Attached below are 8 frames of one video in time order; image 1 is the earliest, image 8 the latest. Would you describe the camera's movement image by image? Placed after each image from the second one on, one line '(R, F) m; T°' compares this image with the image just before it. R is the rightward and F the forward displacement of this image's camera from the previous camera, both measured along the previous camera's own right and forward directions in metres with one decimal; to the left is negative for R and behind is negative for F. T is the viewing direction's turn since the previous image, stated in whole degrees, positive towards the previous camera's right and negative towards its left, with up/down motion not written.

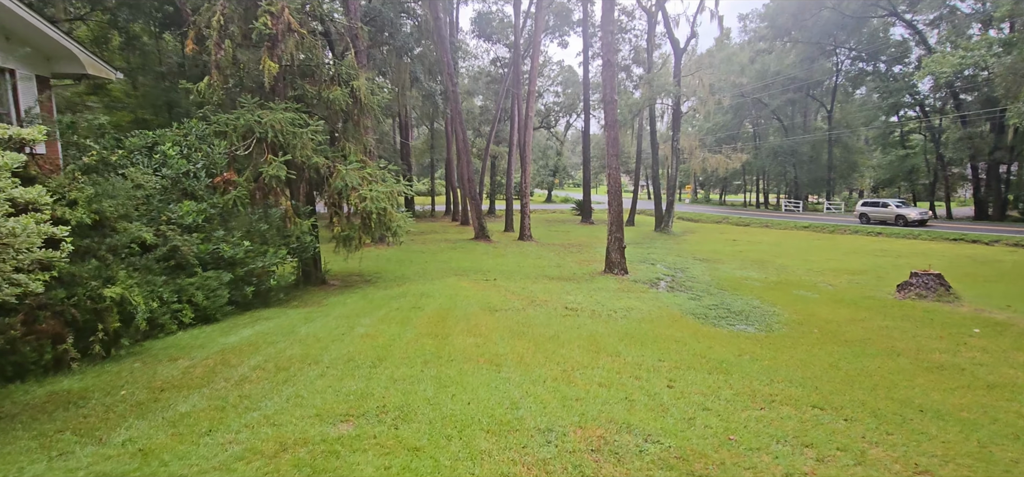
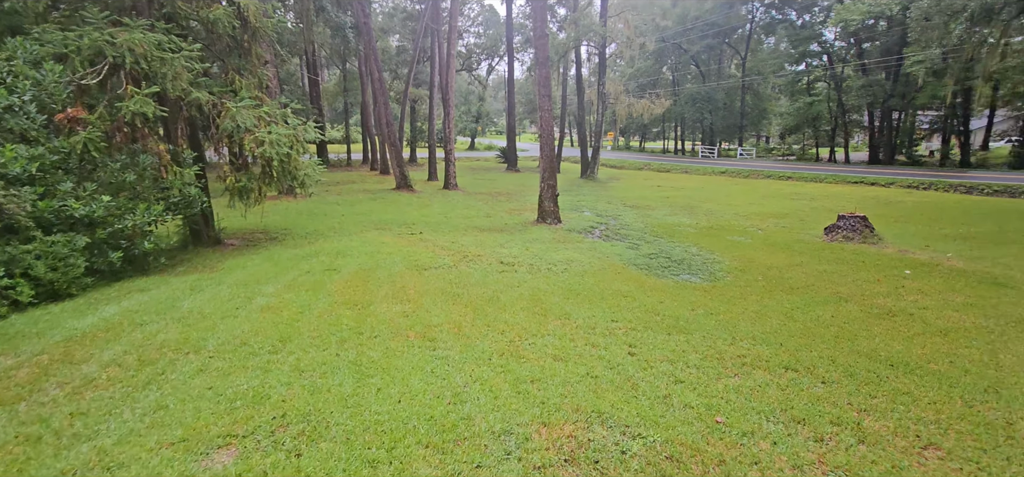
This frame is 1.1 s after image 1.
(-0.1, +0.8) m; +9°
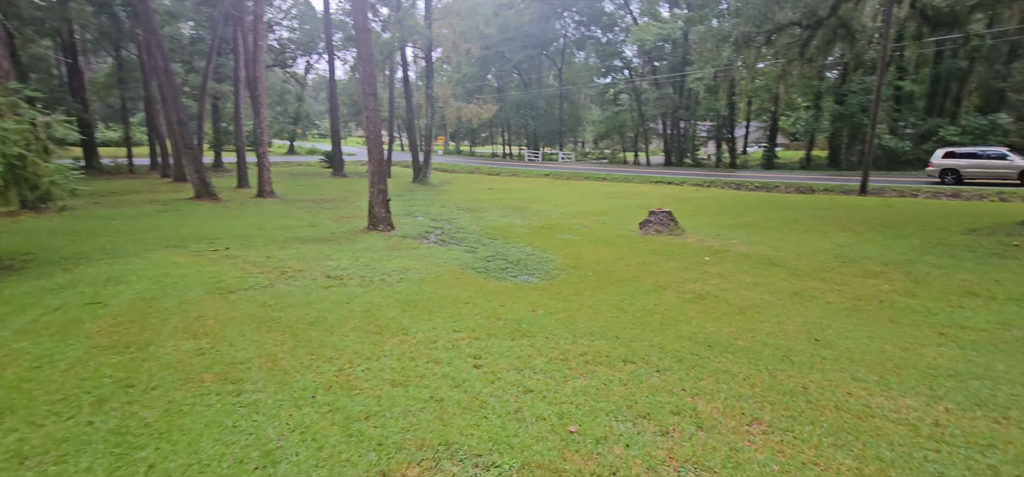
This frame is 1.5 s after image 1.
(+0.1, +0.4) m; +18°
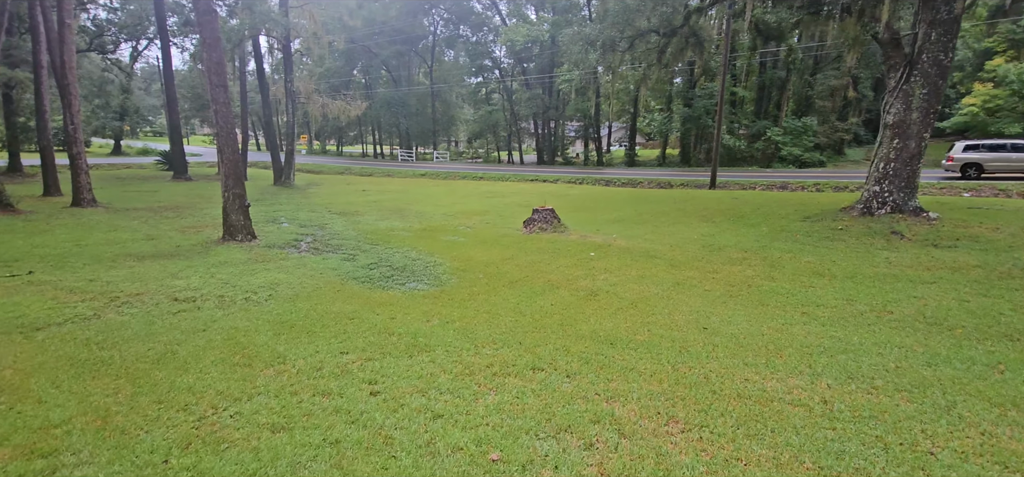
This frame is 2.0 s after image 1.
(-0.1, +0.3) m; +14°
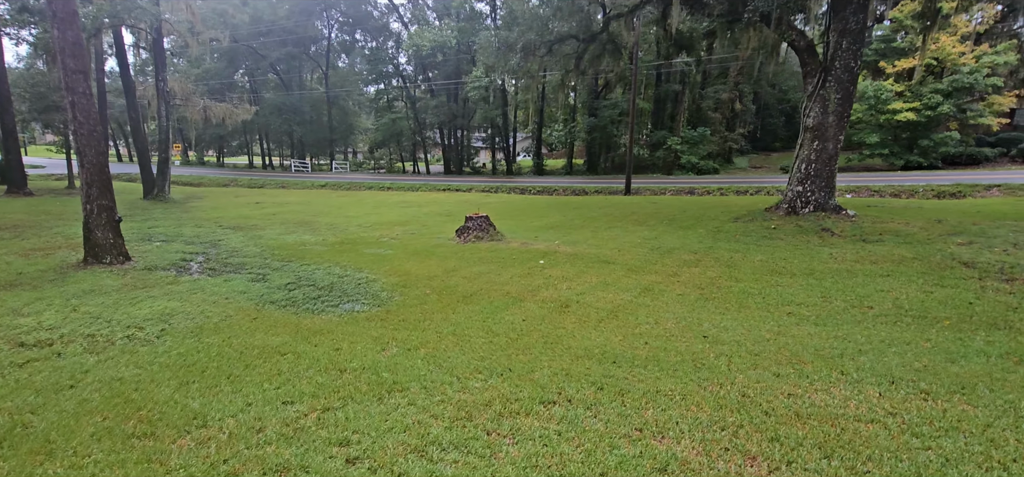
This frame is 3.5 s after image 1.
(-0.6, +0.8) m; +11°
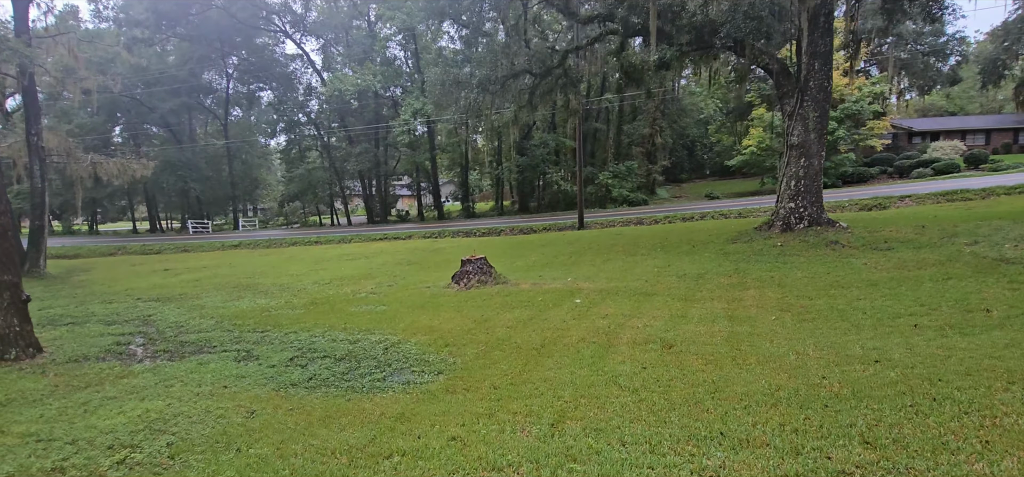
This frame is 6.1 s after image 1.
(-1.5, +0.9) m; +11°
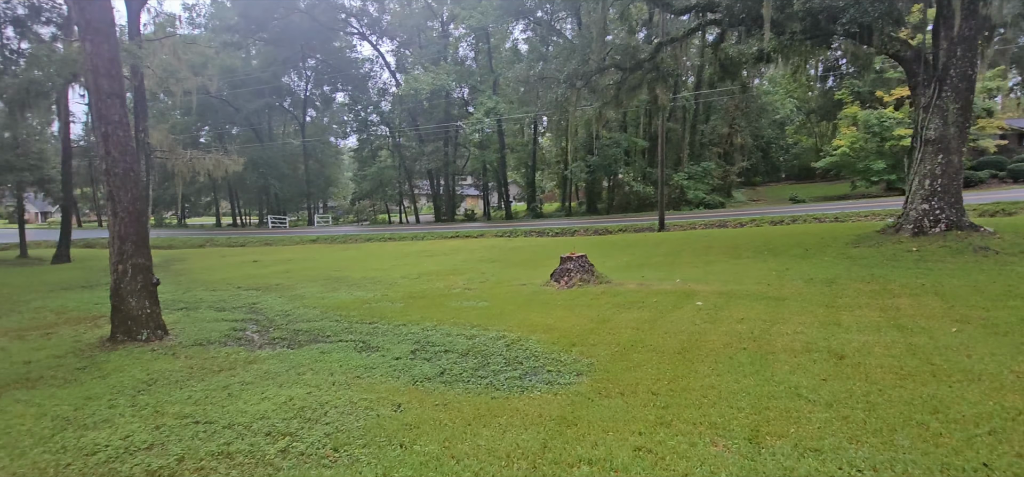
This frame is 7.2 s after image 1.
(-0.8, +0.3) m; -6°
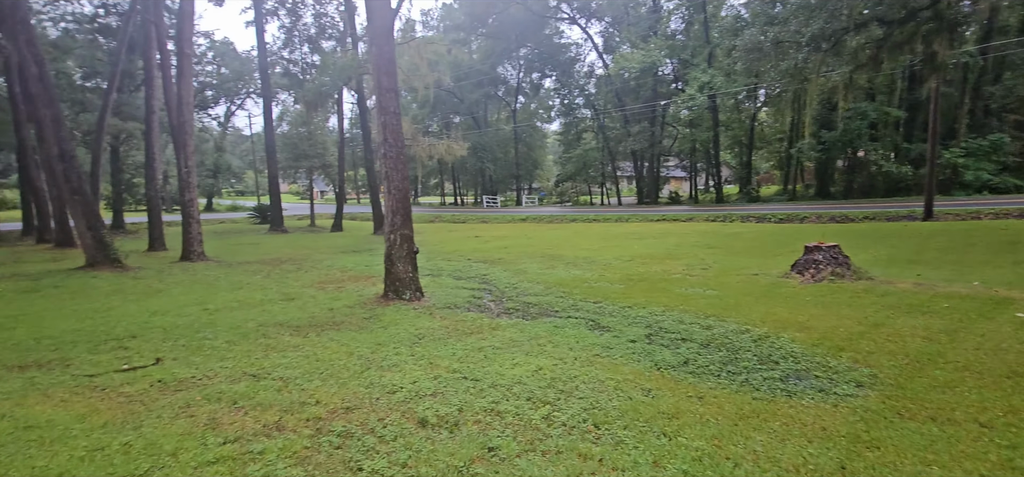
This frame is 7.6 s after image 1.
(-0.4, 0.0) m; -22°
